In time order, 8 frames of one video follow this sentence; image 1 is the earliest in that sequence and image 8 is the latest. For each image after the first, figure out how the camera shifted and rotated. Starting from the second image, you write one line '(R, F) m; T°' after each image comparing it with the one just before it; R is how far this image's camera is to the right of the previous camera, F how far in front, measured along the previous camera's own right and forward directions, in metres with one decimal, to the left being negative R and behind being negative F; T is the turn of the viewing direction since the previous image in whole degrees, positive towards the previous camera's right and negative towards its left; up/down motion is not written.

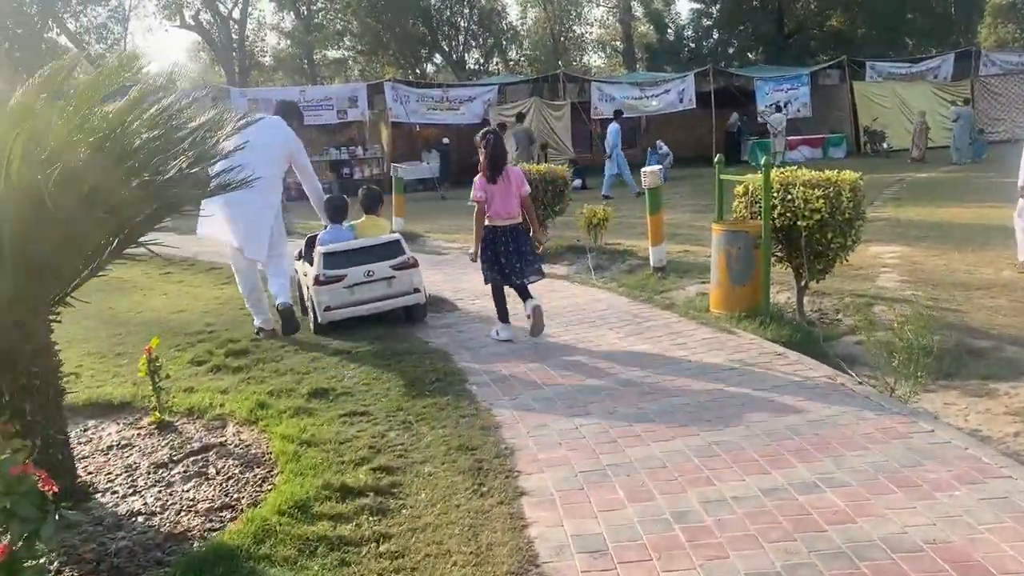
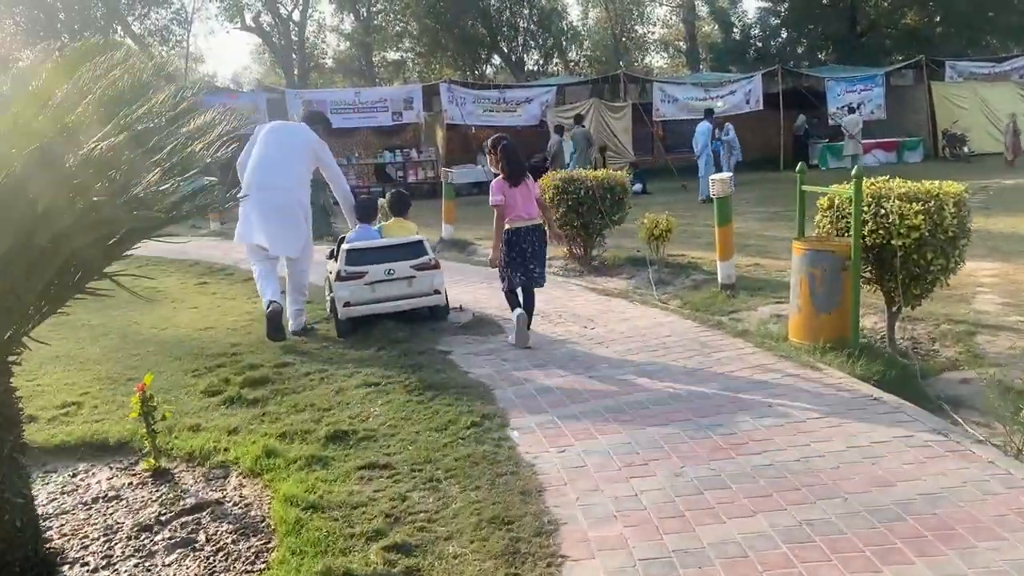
(0.0, +0.6) m; -4°
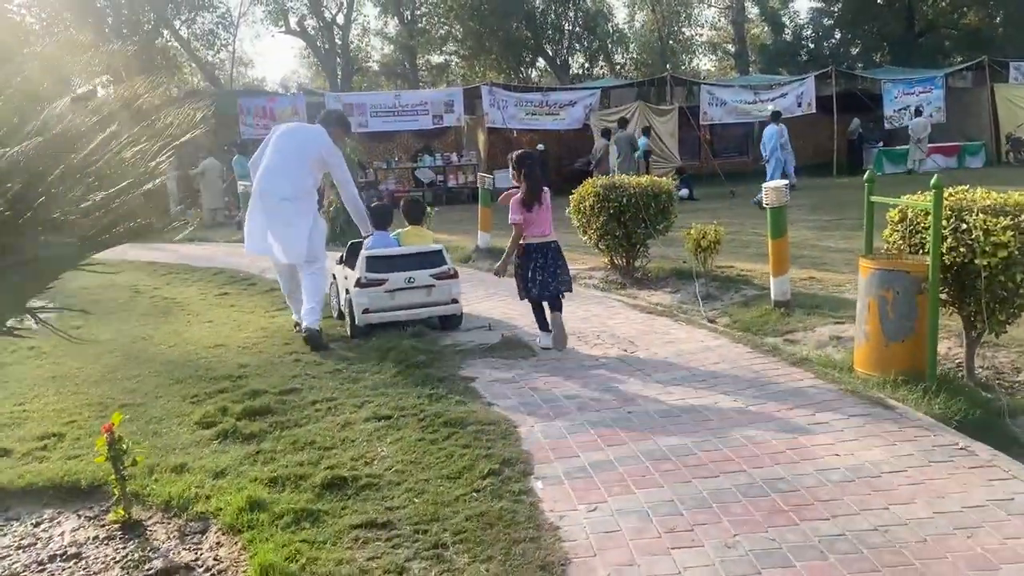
(+0.1, +0.5) m; -3°
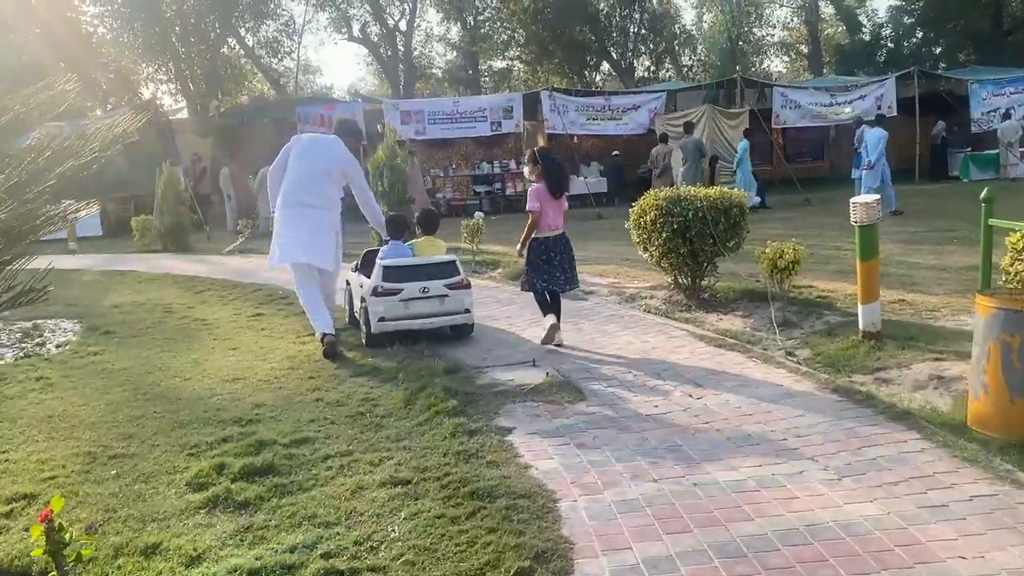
(+0.1, +0.7) m; -4°
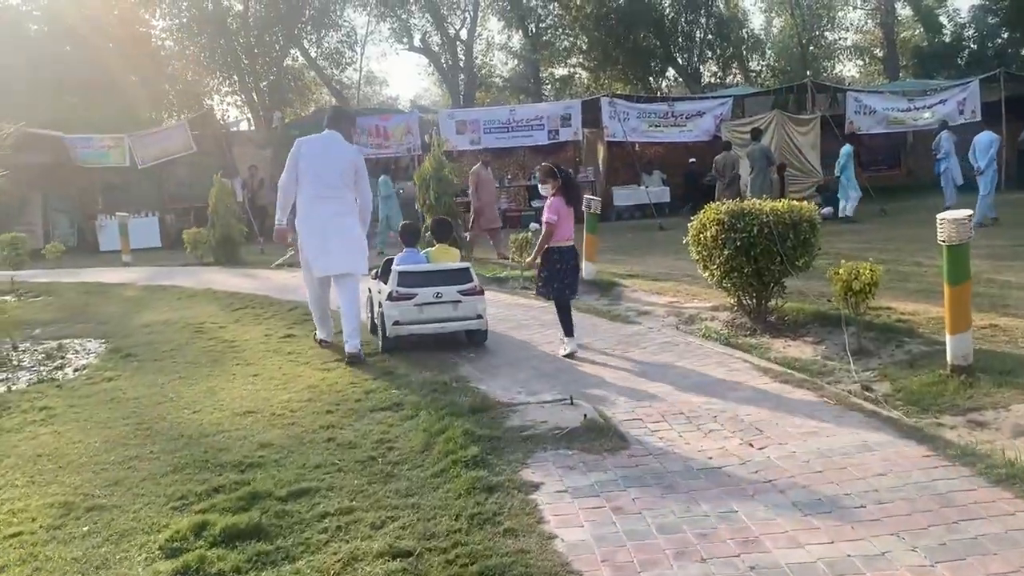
(+0.2, +0.6) m; -4°
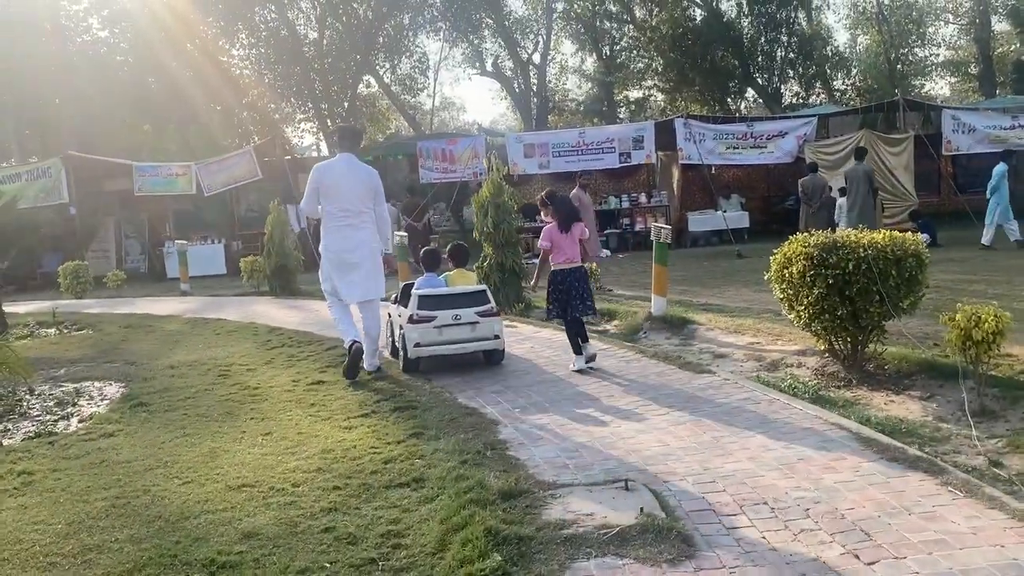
(+0.2, +0.9) m; -5°
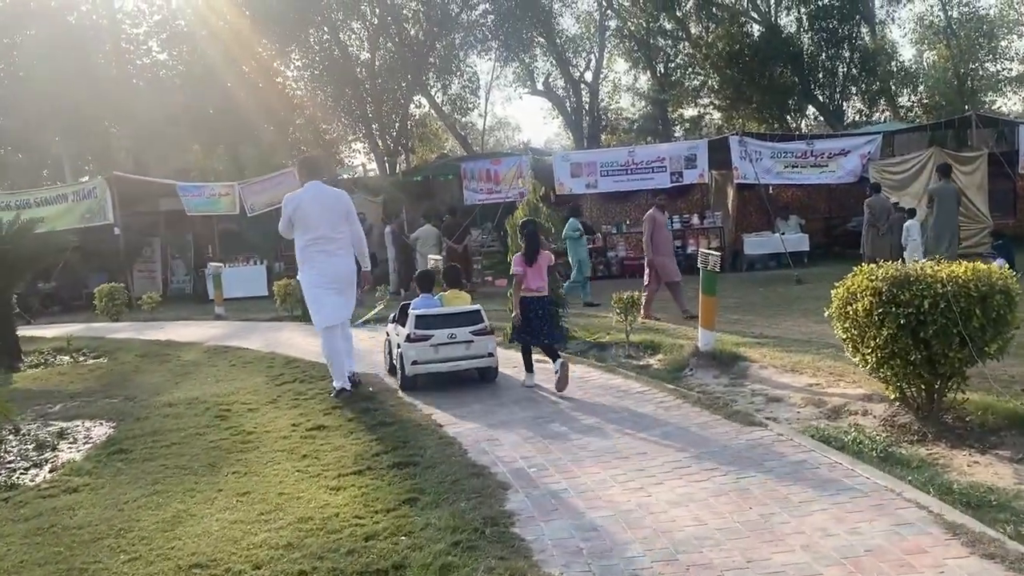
(+0.2, +0.7) m; -4°
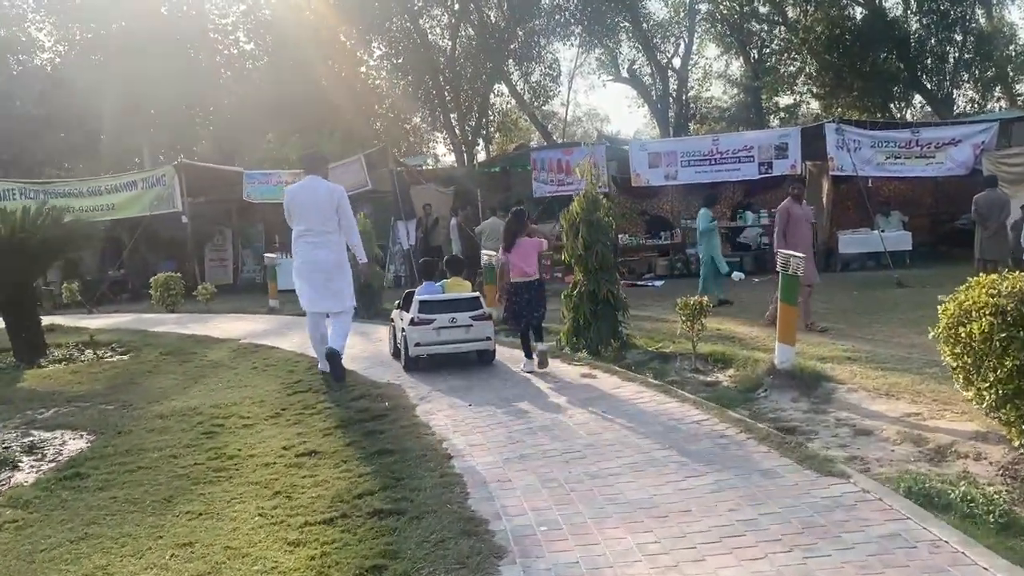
(+0.3, +1.0) m; -6°
